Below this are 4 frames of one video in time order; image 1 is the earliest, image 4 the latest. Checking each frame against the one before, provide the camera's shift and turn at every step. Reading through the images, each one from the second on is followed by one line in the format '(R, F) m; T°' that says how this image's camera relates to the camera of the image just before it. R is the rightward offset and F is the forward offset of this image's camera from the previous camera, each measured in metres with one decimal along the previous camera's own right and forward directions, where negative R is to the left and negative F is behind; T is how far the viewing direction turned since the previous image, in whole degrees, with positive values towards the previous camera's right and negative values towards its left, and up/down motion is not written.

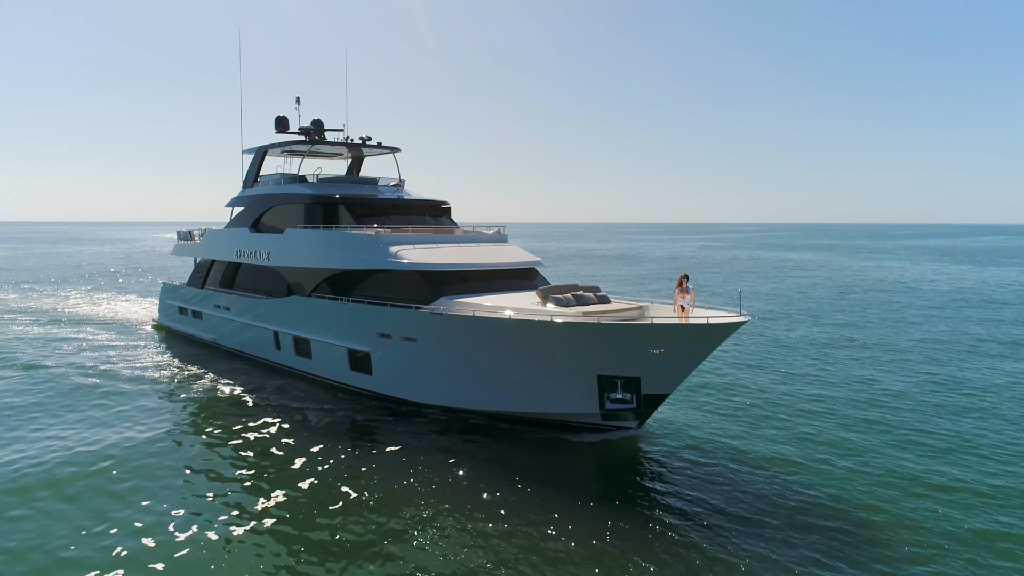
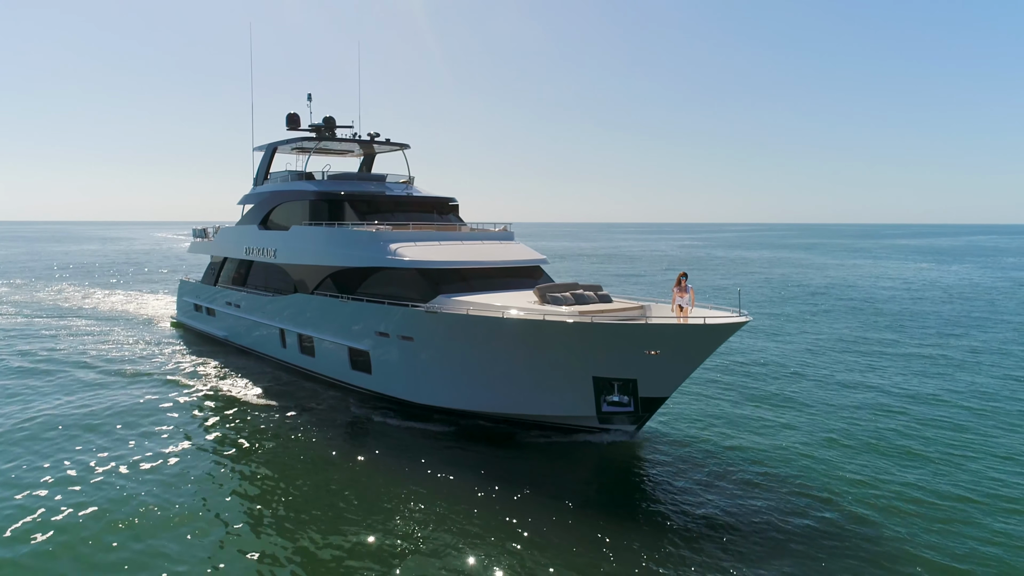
(+0.8, +0.5) m; -2°
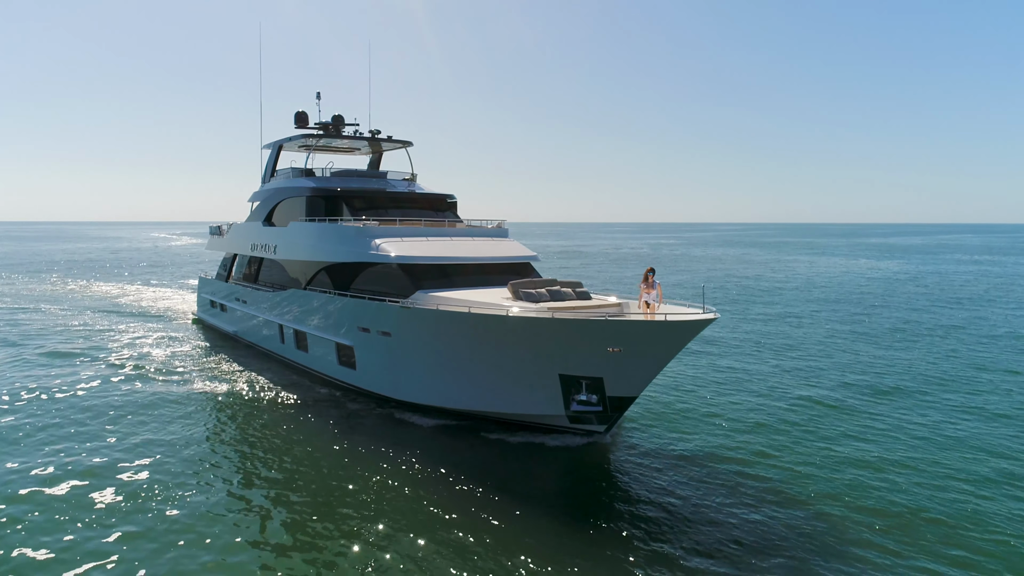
(+1.8, +0.3) m; -2°
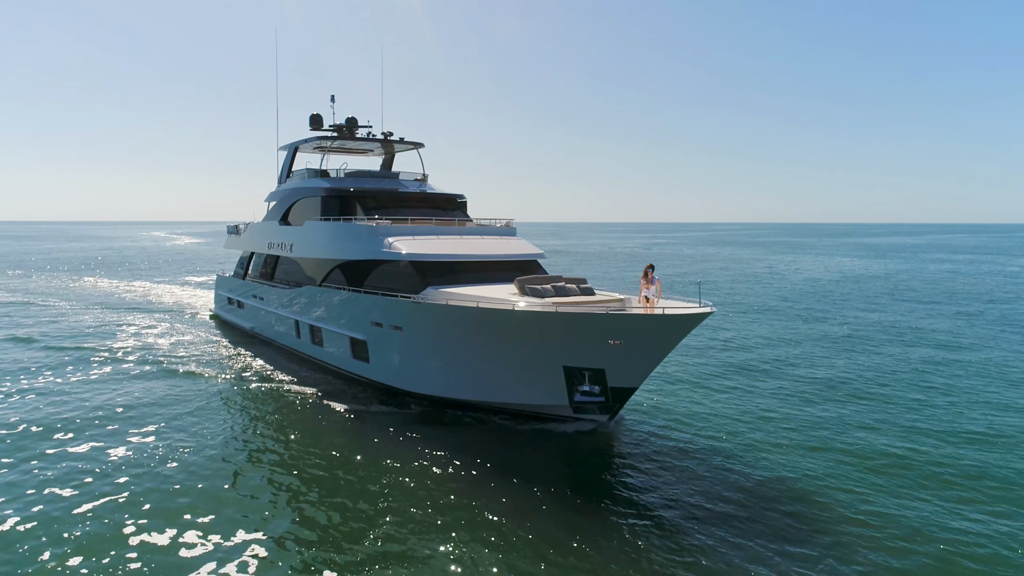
(+0.2, -1.0) m; -1°
